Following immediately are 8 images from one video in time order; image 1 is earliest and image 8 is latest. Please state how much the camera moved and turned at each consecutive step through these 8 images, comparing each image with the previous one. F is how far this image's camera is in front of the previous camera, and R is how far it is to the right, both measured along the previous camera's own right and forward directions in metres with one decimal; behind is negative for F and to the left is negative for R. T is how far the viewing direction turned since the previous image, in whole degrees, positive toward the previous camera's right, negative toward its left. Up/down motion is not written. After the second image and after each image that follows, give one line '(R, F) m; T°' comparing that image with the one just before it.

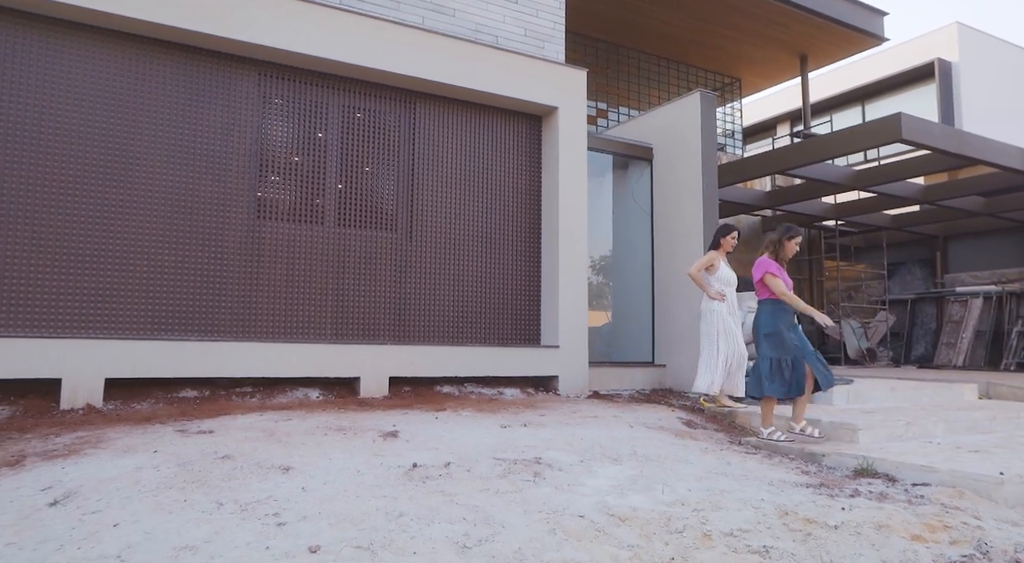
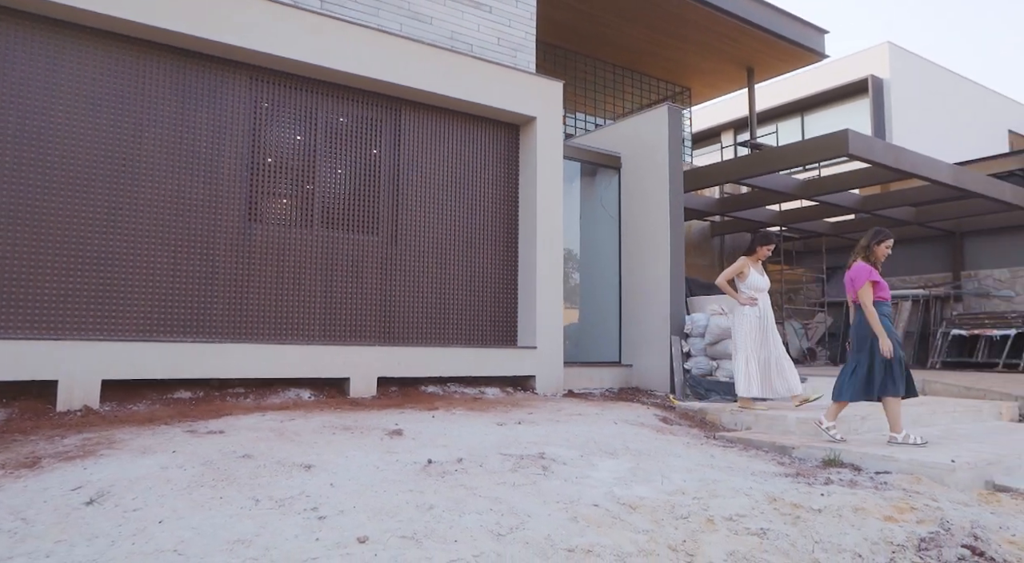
(-0.4, -0.2) m; +5°
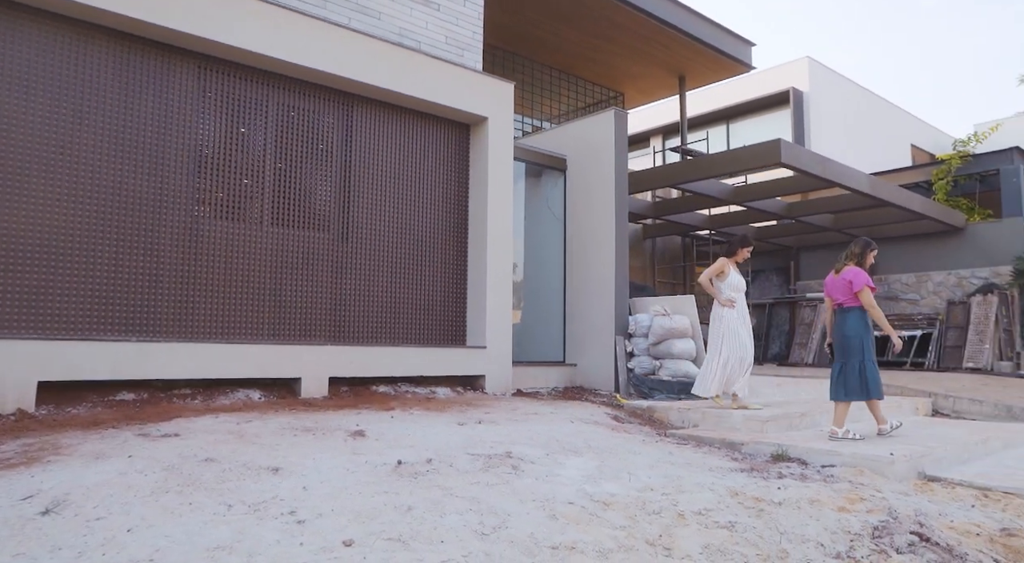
(-0.3, 0.0) m; +6°
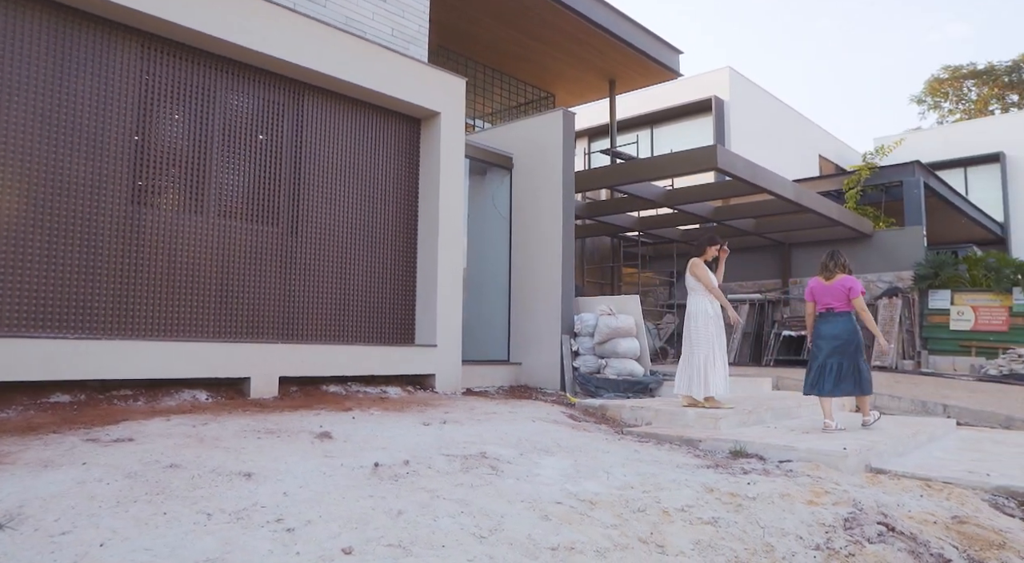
(-0.4, +0.1) m; +7°
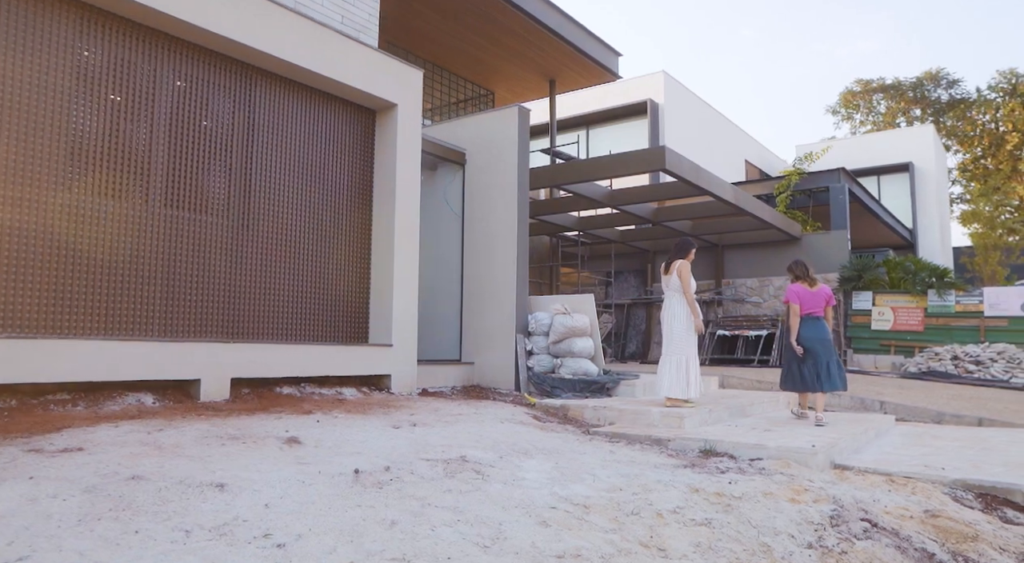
(-0.3, +0.1) m; +6°
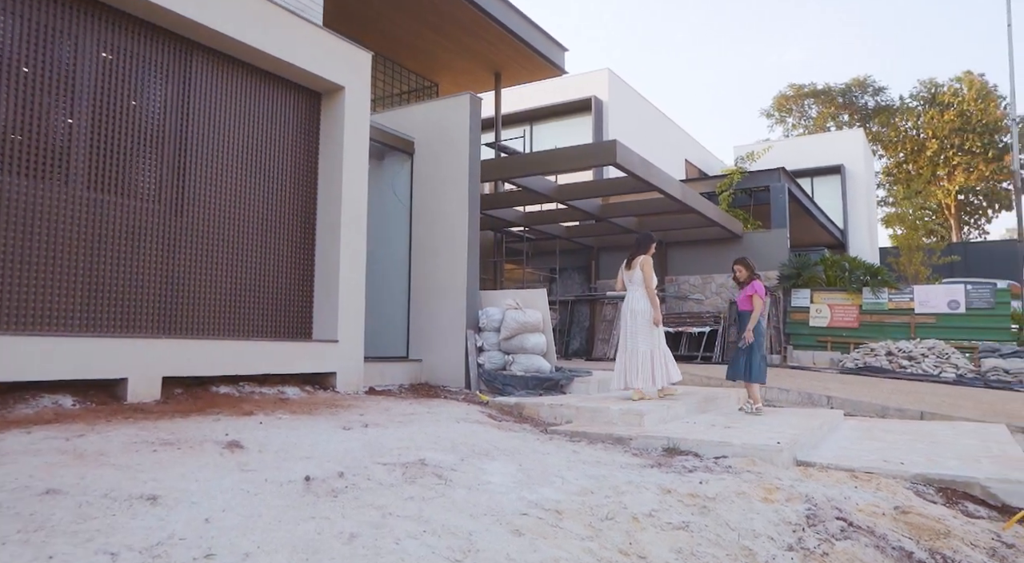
(-0.1, +0.2) m; +5°
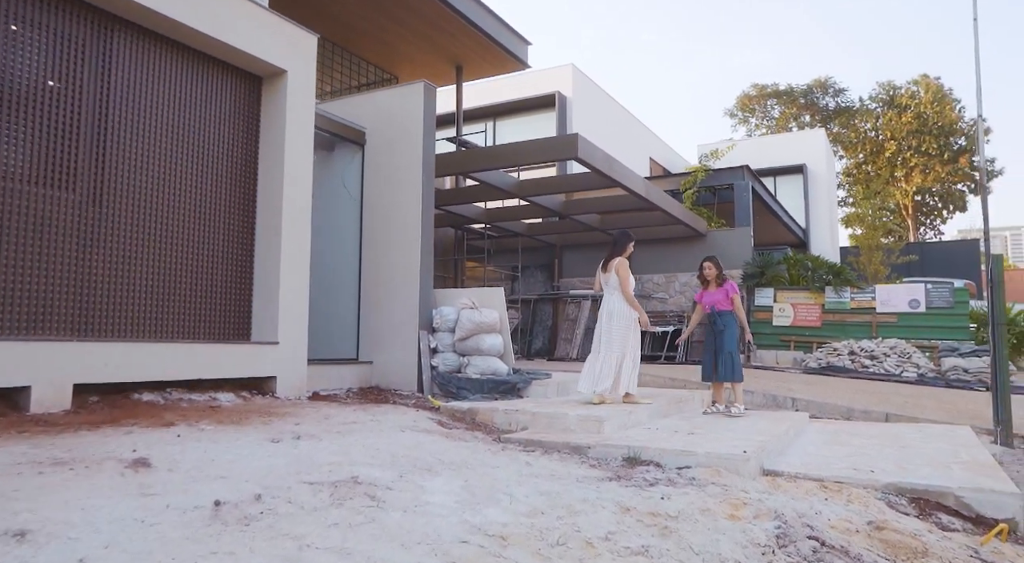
(+0.1, +0.3) m; +3°
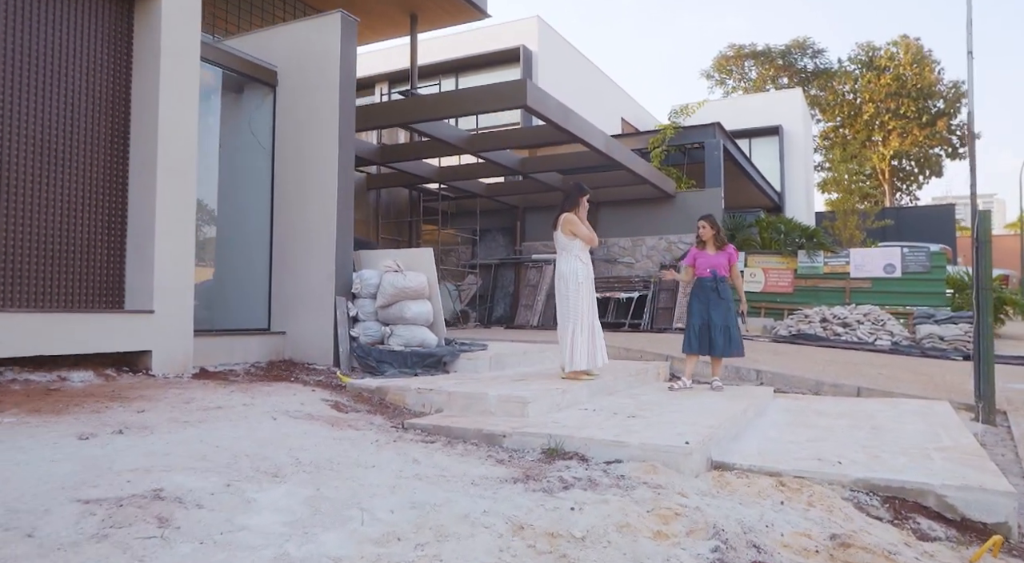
(+0.4, +0.8) m; +2°
